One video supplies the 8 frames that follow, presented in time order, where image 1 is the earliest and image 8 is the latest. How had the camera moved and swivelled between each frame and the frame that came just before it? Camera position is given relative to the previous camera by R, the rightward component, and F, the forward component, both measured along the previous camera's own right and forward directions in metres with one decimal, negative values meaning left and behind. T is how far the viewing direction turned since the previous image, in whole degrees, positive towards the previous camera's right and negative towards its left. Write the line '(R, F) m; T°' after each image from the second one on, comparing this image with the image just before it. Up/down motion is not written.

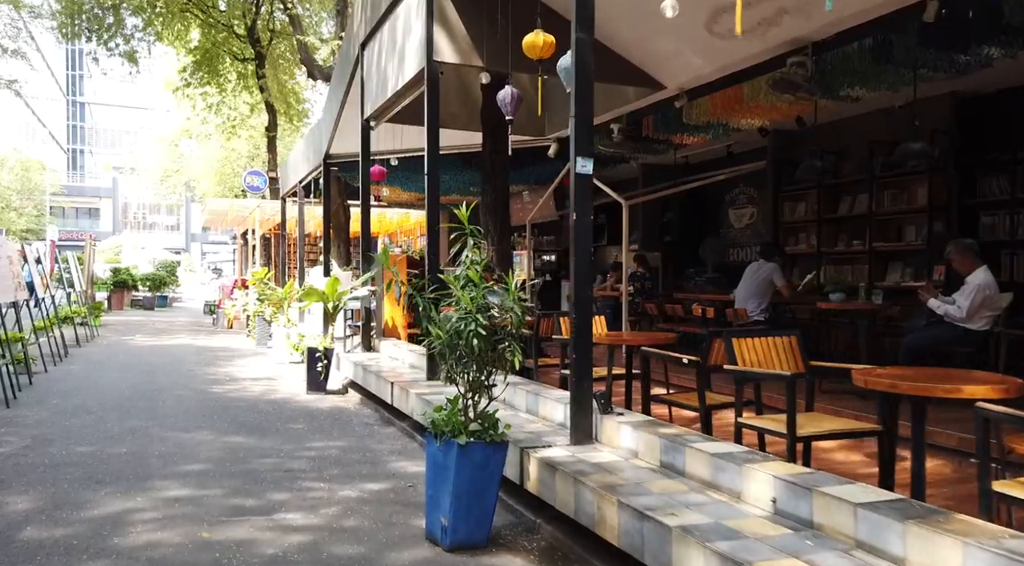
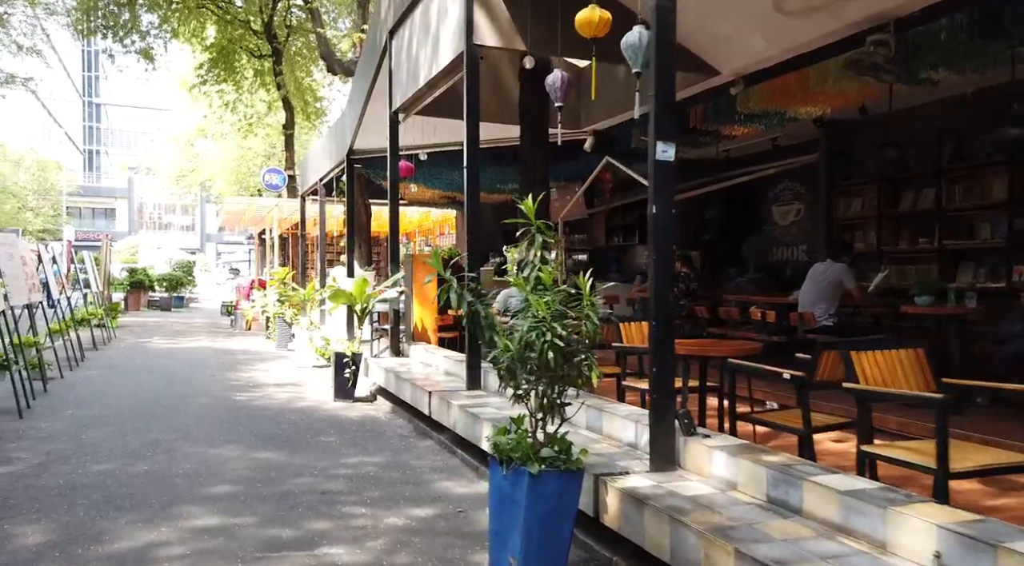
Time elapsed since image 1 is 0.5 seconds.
(-0.3, +0.5) m; -1°
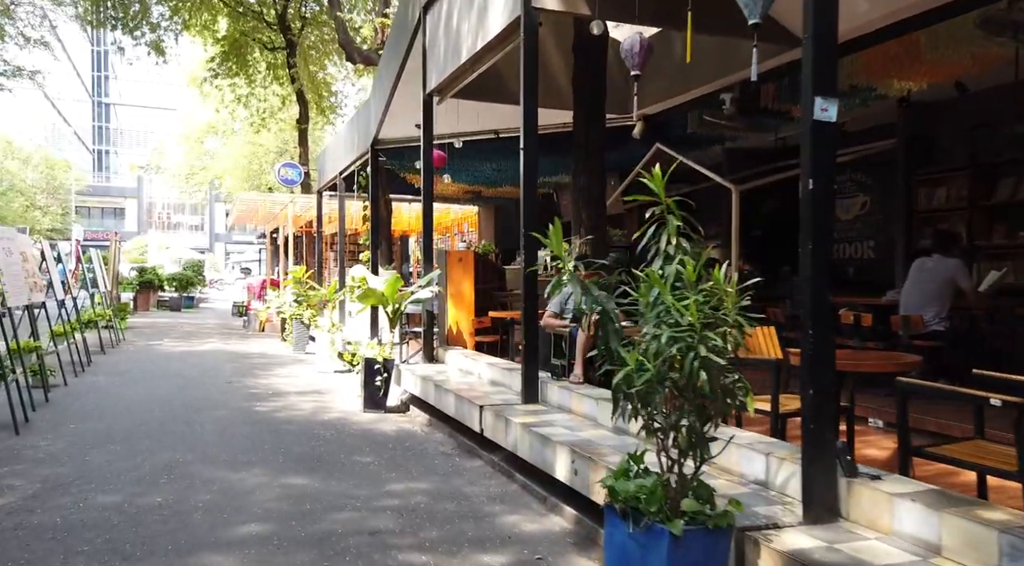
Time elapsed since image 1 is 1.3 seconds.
(-0.4, +0.9) m; -1°
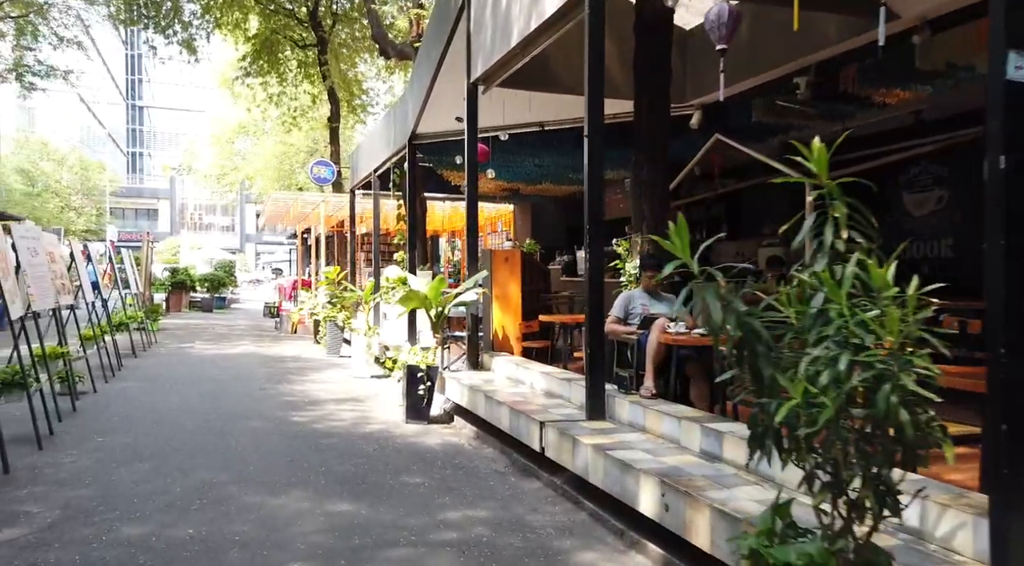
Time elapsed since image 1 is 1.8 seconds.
(-0.2, +0.6) m; -2°
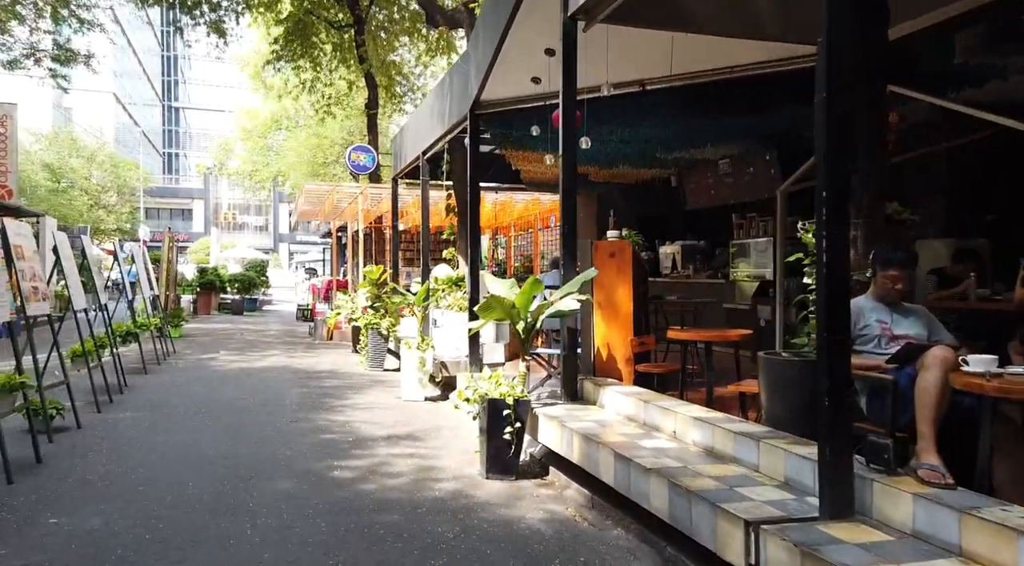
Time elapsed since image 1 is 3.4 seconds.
(-0.6, +2.2) m; -2°
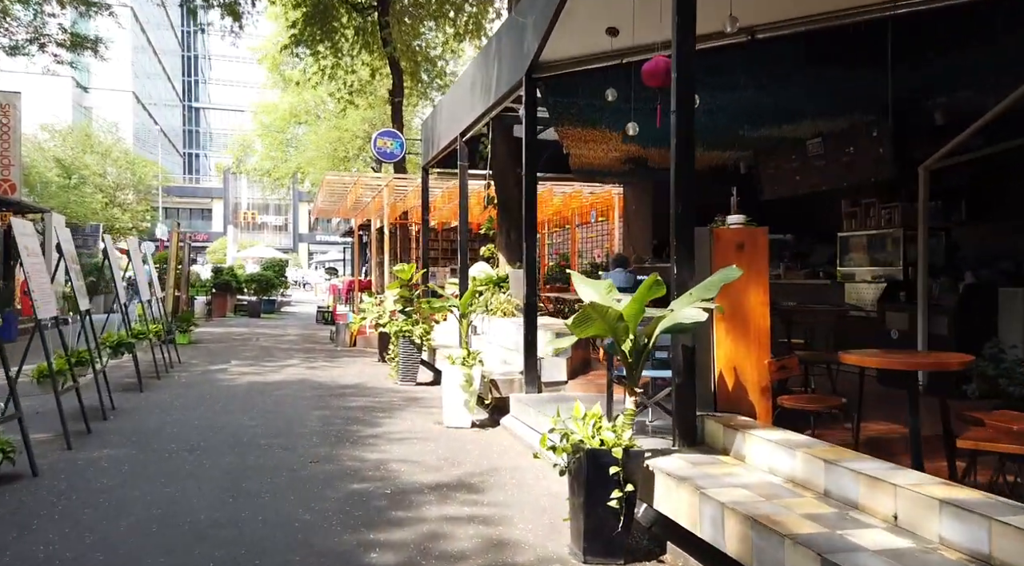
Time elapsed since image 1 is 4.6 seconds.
(-0.4, +1.8) m; -1°
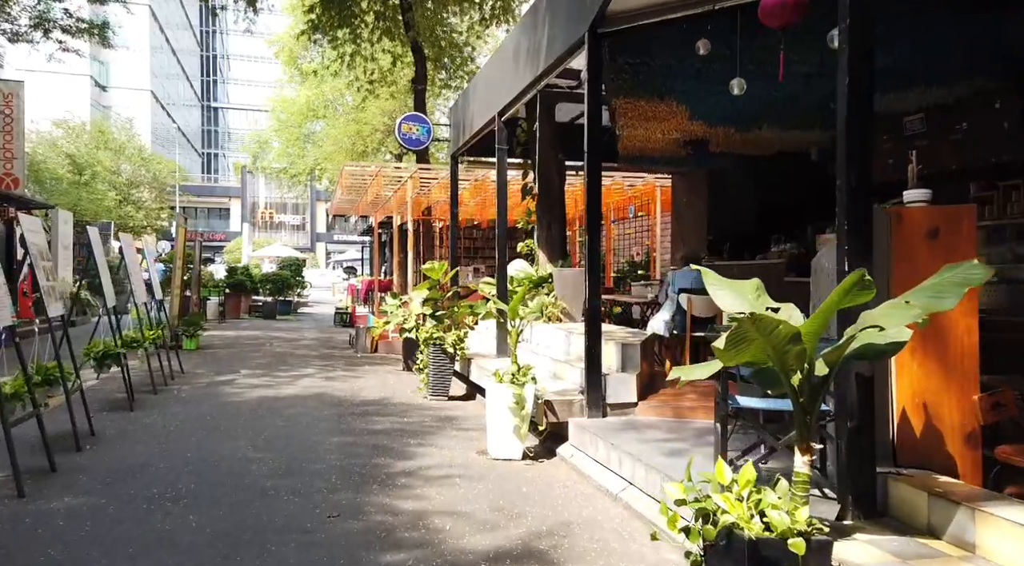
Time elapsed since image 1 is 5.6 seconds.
(-0.3, +1.5) m; -1°
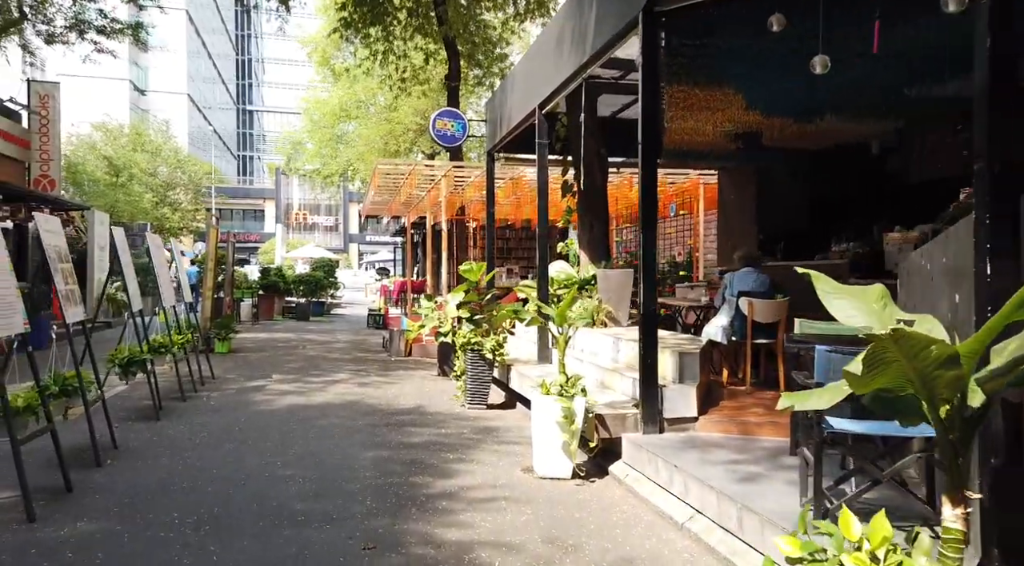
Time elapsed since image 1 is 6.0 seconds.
(-0.1, +0.6) m; -2°
